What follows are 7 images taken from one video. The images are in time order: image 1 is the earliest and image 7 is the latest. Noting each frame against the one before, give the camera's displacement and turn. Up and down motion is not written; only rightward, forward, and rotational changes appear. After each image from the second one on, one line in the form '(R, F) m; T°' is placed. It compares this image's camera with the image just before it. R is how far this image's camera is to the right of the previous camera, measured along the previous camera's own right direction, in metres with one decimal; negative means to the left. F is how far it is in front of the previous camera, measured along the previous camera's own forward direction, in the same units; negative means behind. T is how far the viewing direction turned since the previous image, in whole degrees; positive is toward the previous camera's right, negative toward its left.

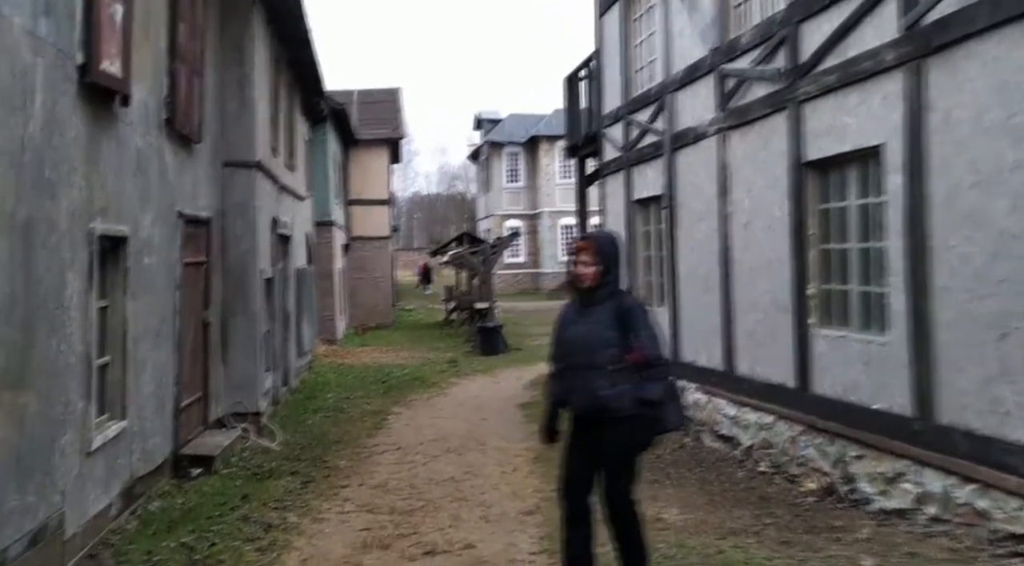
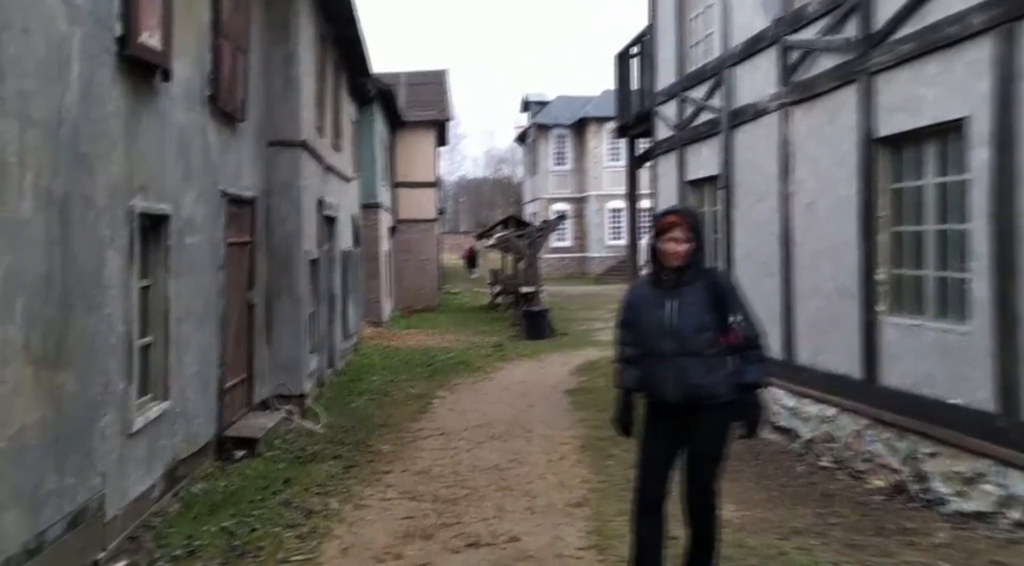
(0.0, +0.2) m; -3°
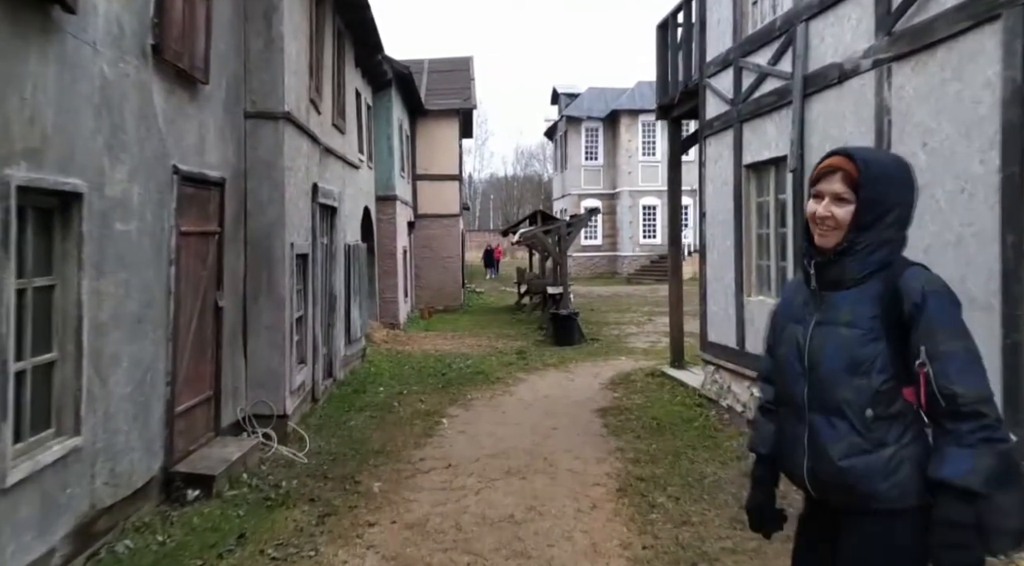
(+0.1, +1.5) m; -2°
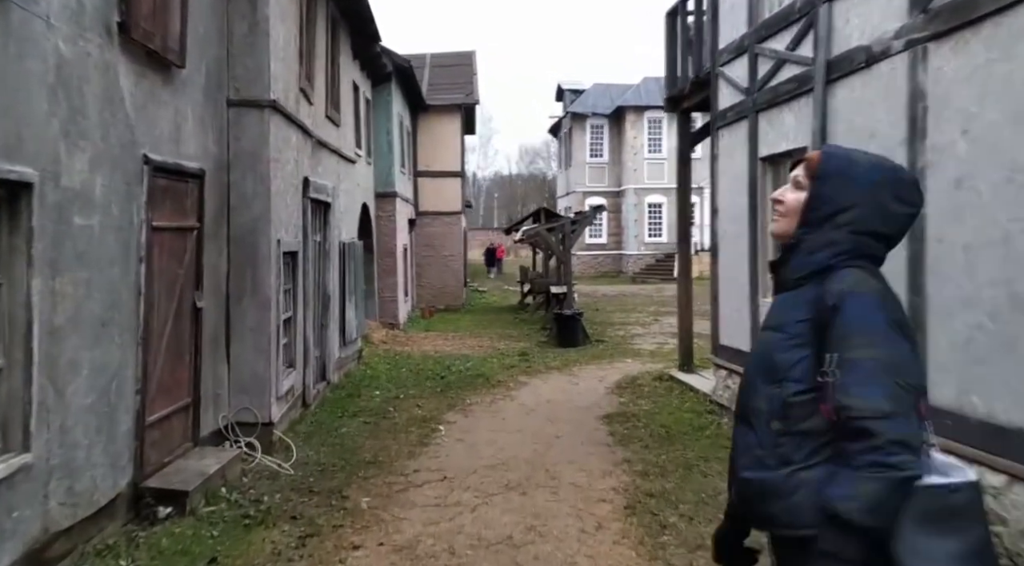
(0.0, +0.5) m; 0°
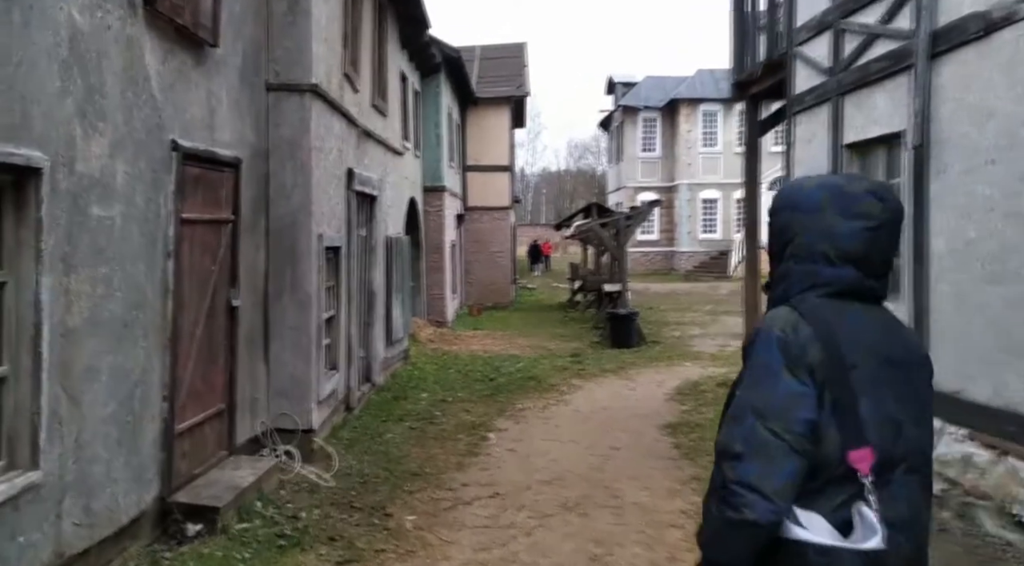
(-0.1, +0.6) m; -3°
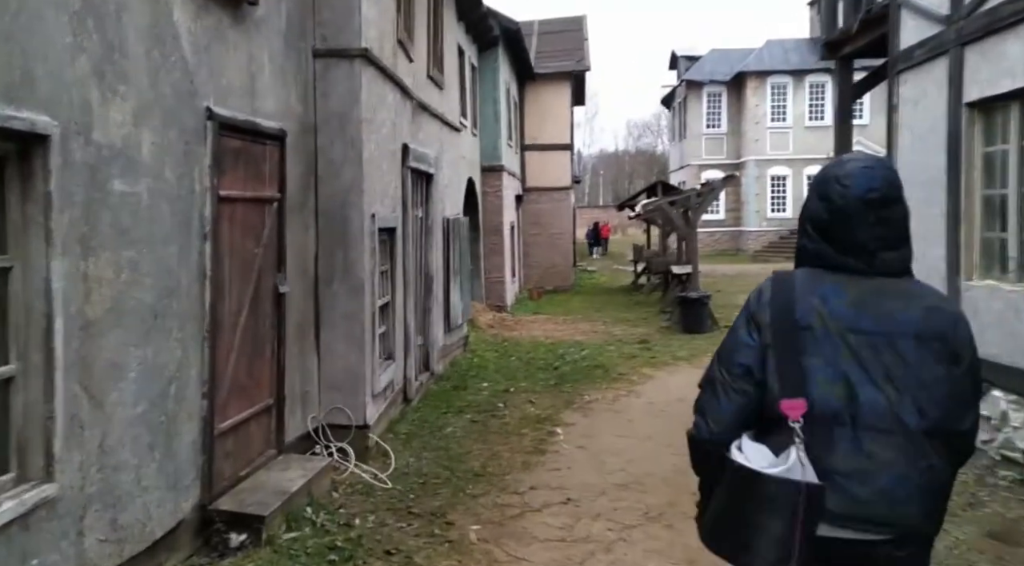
(-0.1, +0.6) m; -4°
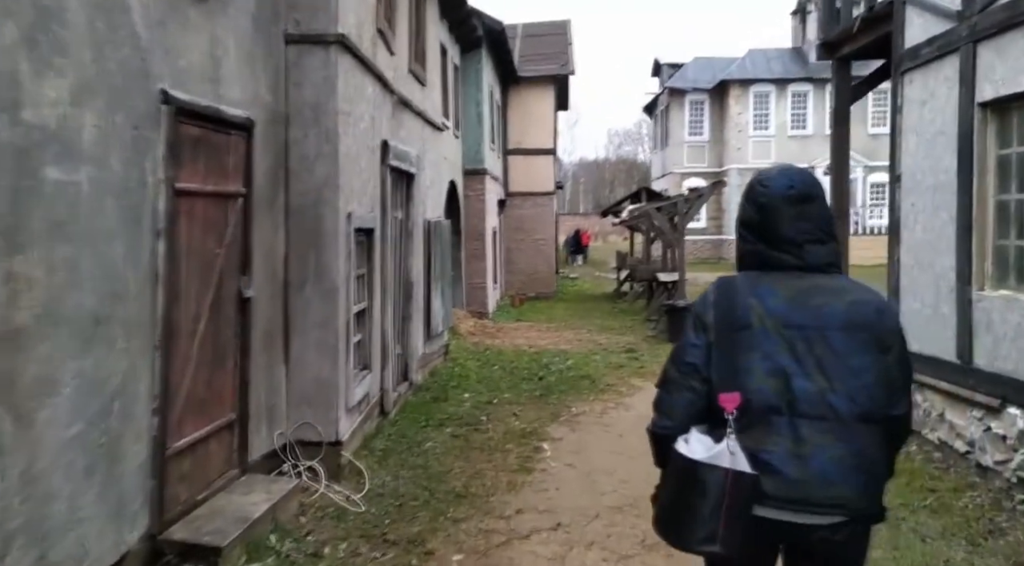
(0.0, +0.4) m; +1°
